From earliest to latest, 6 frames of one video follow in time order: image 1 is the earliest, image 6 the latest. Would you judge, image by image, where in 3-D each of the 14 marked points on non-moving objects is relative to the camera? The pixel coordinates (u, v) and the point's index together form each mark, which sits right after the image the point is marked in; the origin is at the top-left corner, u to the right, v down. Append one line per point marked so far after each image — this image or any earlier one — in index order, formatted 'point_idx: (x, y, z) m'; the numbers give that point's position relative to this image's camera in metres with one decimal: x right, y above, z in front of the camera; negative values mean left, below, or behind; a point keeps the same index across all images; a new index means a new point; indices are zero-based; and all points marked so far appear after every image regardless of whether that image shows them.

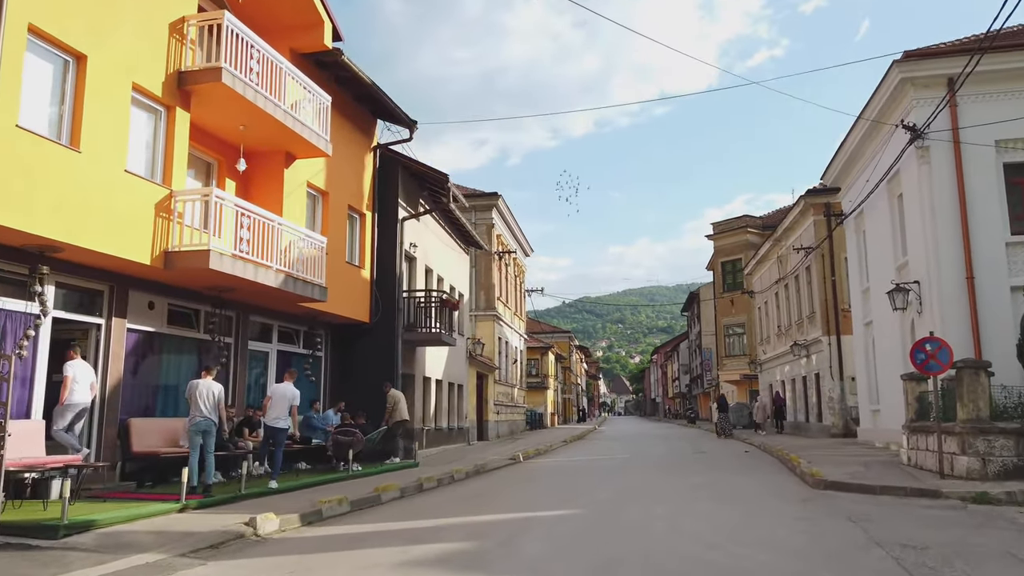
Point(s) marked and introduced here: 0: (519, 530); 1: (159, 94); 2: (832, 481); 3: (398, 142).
0: (+0.1, -2.8, +9.2) m
1: (-5.2, +2.9, +11.6) m
2: (+4.8, -2.9, +11.8) m
3: (-2.8, +3.6, +19.0) m
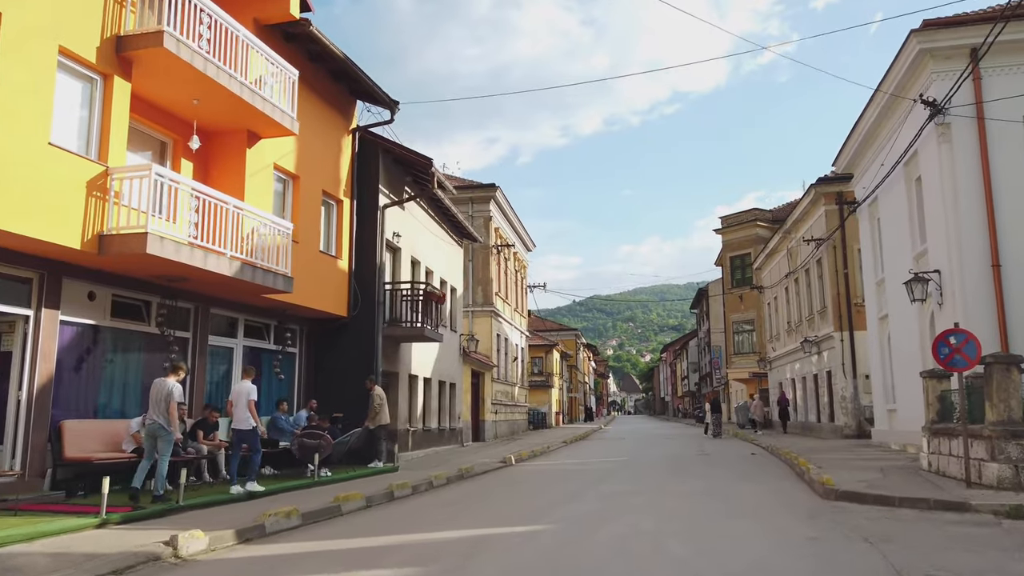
0: (-0.3, -2.7, +8.0) m
1: (-5.6, +3.1, +10.5) m
2: (+4.5, -2.7, +10.5) m
3: (-3.0, +3.7, +17.8) m
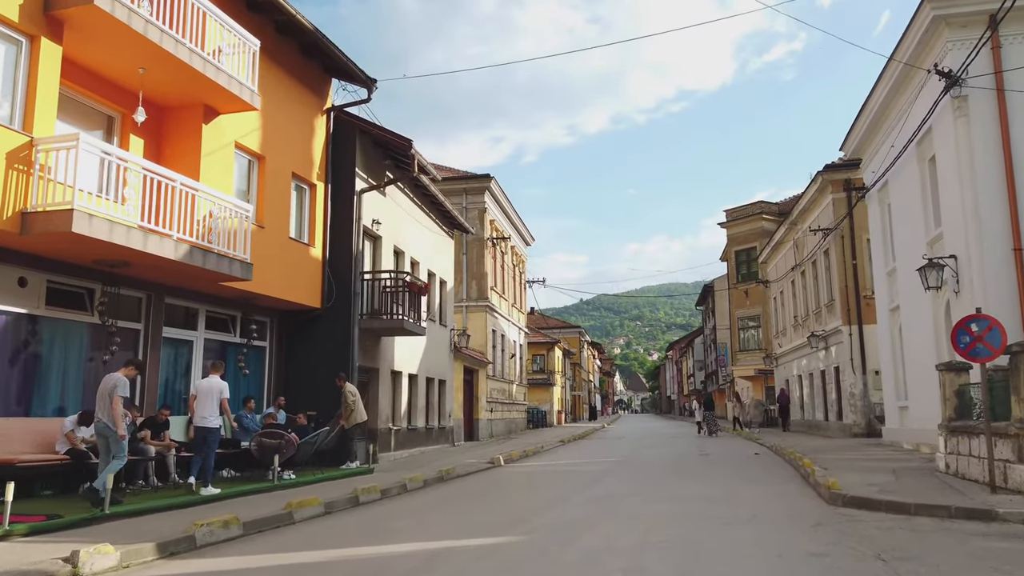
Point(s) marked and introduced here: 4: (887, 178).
0: (-0.7, -2.5, +6.9) m
1: (-6.0, +3.3, +9.4) m
2: (+4.1, -2.5, +9.4) m
3: (-3.4, +4.0, +16.7) m
4: (+9.1, +2.7, +18.9) m
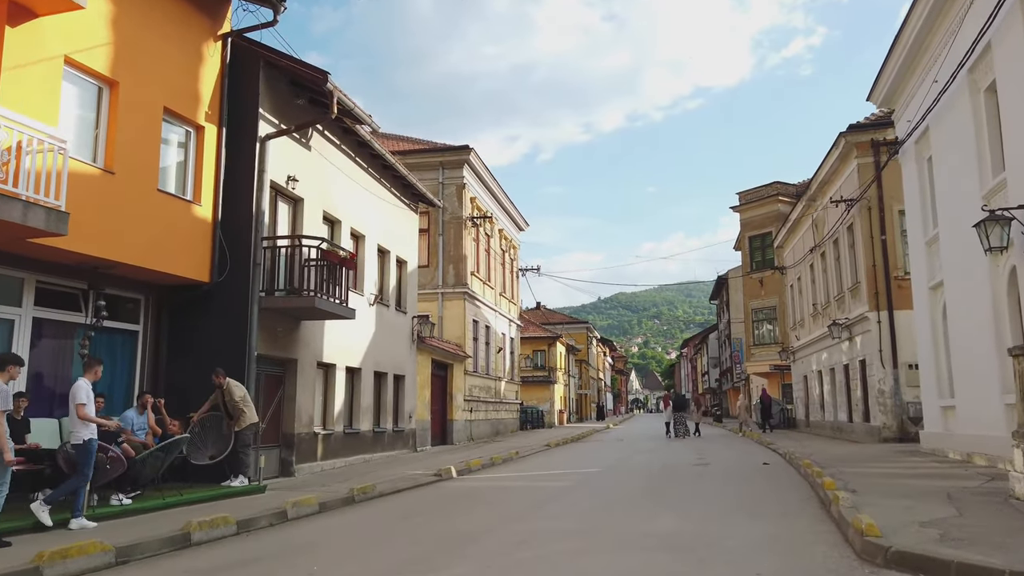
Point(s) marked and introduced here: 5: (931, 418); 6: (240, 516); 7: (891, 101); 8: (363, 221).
0: (-1.9, -2.0, +3.6) m
1: (-7.1, +3.7, +6.2) m
2: (+3.0, -2.0, +5.9) m
3: (-4.3, +4.5, +13.5) m
4: (+8.1, +3.2, +15.3) m
5: (+8.6, -2.7, +16.0) m
6: (-3.2, -2.7, +9.2) m
7: (+8.5, +4.2, +17.6) m
8: (-3.4, +1.5, +18.0) m
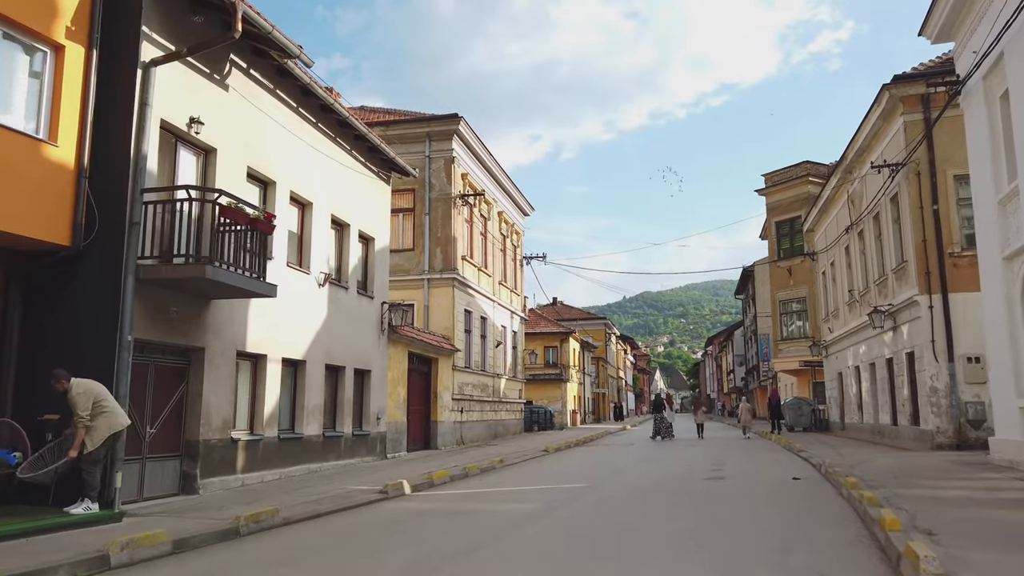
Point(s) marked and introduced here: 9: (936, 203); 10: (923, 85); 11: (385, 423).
0: (-2.8, -1.5, +0.7) m
1: (-8.0, +4.2, +3.5) m
2: (+2.1, -1.5, +2.8) m
3: (-5.0, +4.9, +10.6) m
4: (+7.6, +3.7, +12.0) m
5: (+8.1, -2.2, +12.8) m
6: (-3.9, -2.2, +6.3) m
7: (+8.0, +4.7, +14.3) m
8: (-3.9, +2.0, +15.1) m
9: (+9.8, +2.0, +18.1) m
10: (+9.7, +4.8, +18.3) m
11: (-3.0, -3.2, +18.5) m
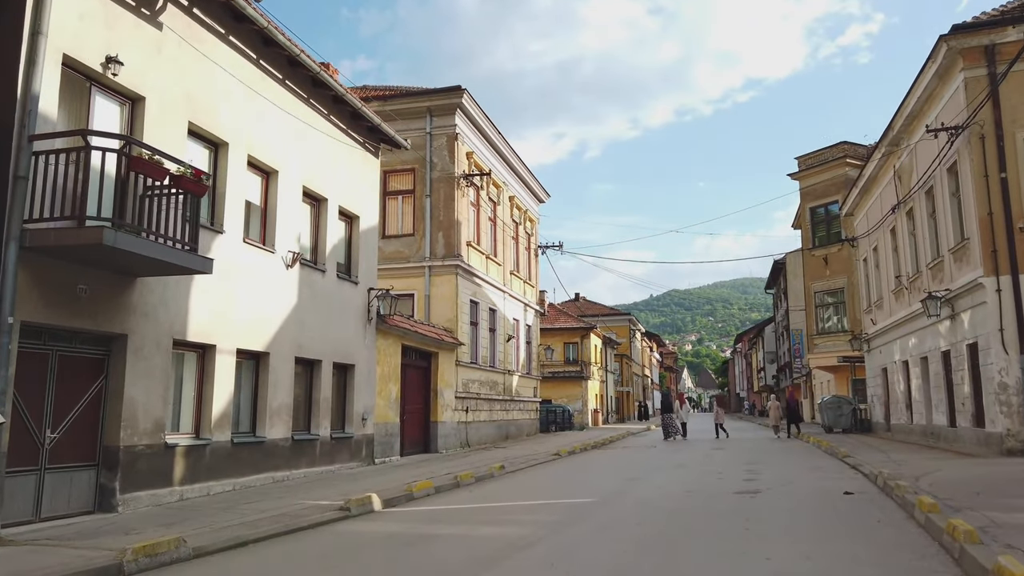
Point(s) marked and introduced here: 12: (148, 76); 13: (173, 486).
0: (-3.3, -1.2, -1.4) m
1: (-8.5, +4.4, +1.6) m
2: (+1.6, -1.2, +0.6) m
3: (-5.2, +5.2, +8.6) m
4: (+7.4, +4.1, +9.7) m
5: (+7.9, -1.8, +10.4) m
6: (-4.3, -1.9, +4.3) m
7: (+7.9, +5.1, +11.9) m
8: (-3.9, +2.3, +13.1) m
9: (+9.9, +2.4, +15.6) m
10: (+9.7, +5.2, +15.8) m
11: (-2.9, -2.9, +16.4) m
12: (-4.7, +2.7, +10.1) m
13: (-4.5, -2.6, +10.2) m
